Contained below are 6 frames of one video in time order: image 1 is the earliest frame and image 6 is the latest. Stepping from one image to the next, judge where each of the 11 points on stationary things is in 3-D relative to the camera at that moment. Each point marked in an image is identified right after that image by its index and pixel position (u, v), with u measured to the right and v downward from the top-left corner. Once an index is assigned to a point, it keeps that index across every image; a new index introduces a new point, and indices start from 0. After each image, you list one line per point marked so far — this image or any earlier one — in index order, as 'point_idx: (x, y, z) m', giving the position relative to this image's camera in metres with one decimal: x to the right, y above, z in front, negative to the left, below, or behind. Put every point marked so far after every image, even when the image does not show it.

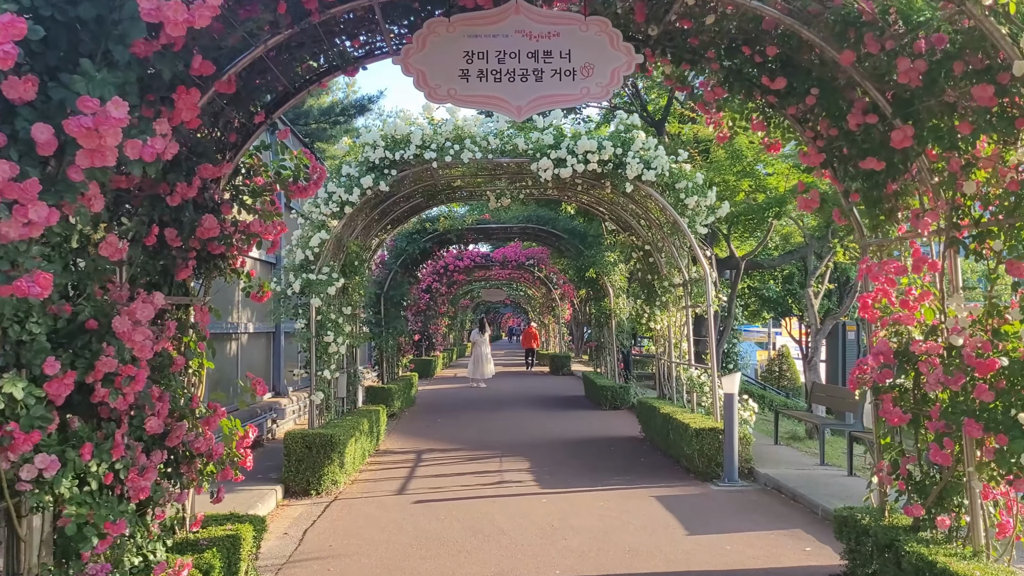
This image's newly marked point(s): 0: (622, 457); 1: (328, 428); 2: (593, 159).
0: (+1.0, -1.5, +7.8) m
1: (-1.5, -1.1, +6.9) m
2: (+0.6, +1.0, +6.8) m
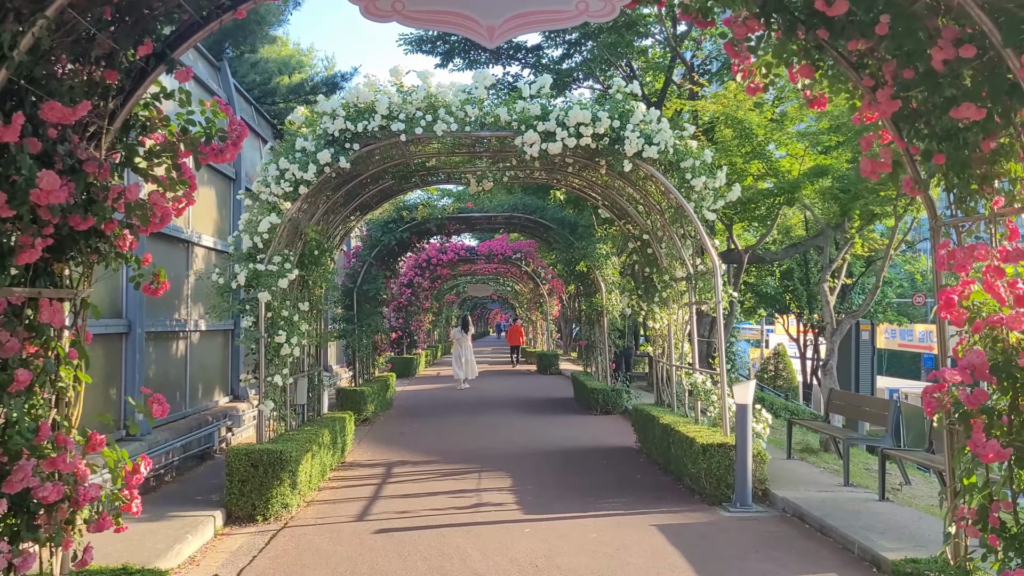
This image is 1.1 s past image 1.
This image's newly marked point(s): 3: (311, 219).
0: (+0.8, -1.5, +6.9) m
1: (-1.6, -1.1, +6.0) m
2: (+0.5, +1.1, +5.9) m
3: (-1.5, +0.5, +6.6) m
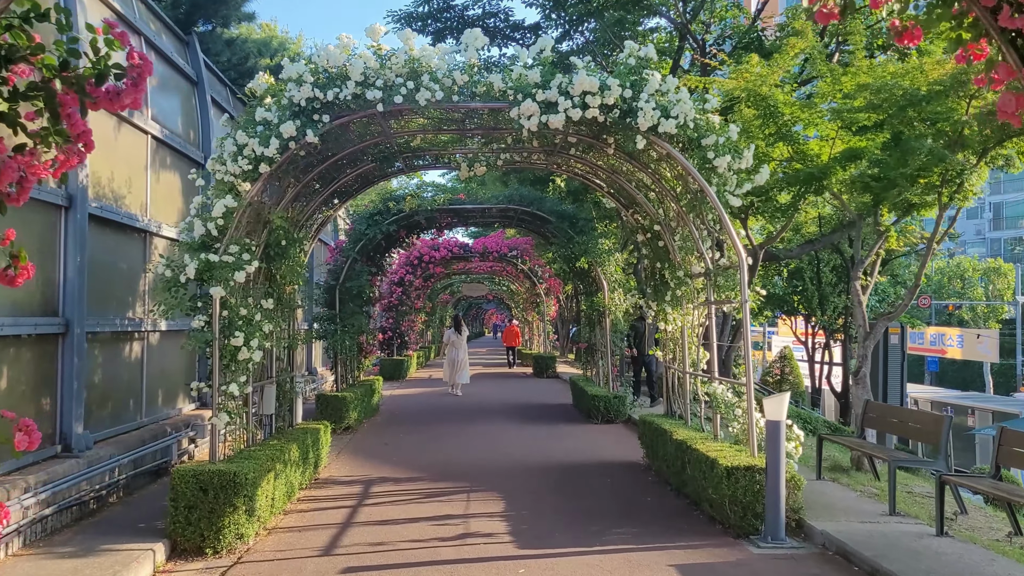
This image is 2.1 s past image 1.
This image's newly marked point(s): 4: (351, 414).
0: (+0.8, -1.4, +6.1) m
1: (-1.6, -1.0, +5.2) m
2: (+0.5, +1.1, +5.1) m
3: (-1.6, +0.6, +5.8) m
4: (-1.7, -1.4, +9.4) m
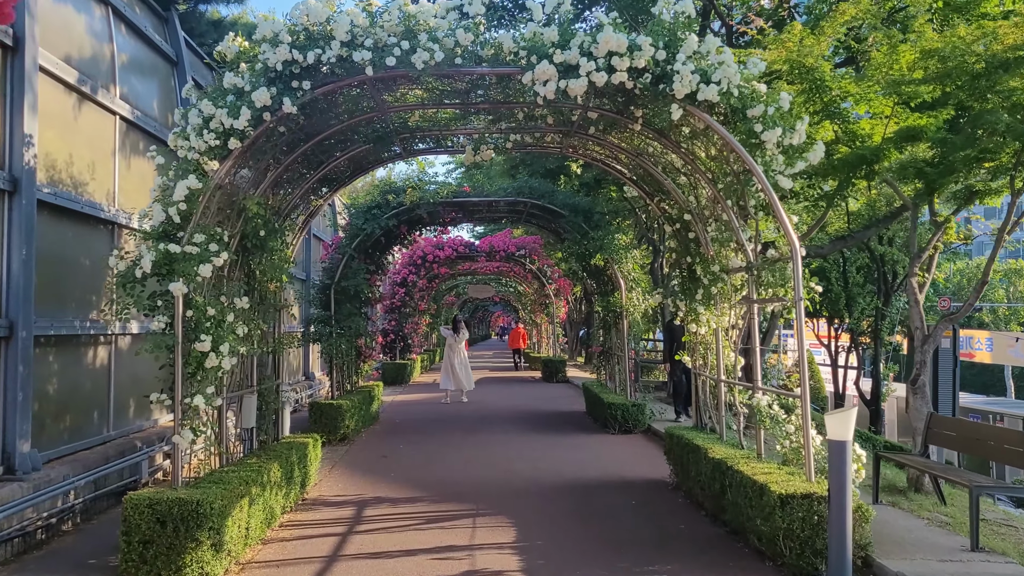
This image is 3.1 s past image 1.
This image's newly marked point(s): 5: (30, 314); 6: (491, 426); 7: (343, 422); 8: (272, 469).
0: (+0.8, -1.4, +5.3) m
1: (-1.6, -1.0, +4.4) m
2: (+0.5, +1.1, +4.3) m
3: (-1.5, +0.6, +5.0) m
4: (-1.6, -1.3, +8.6) m
5: (-2.8, -0.2, +5.0) m
6: (-0.2, -1.6, +10.0) m
7: (-1.7, -1.3, +8.5) m
8: (-1.4, -1.1, +5.2) m
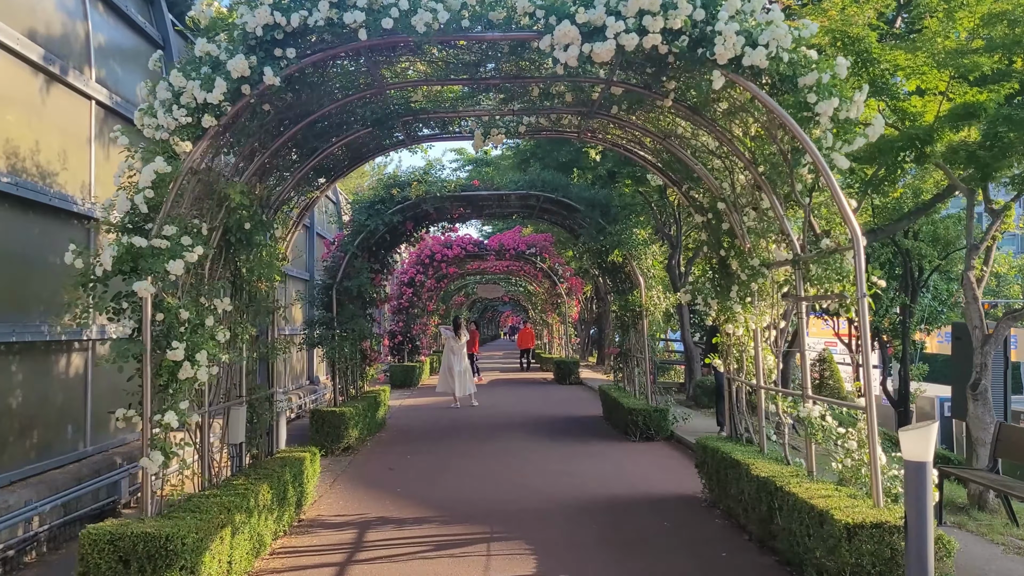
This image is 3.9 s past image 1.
0: (+0.9, -1.4, +4.7) m
1: (-1.5, -1.0, +3.9) m
2: (+0.6, +1.1, +3.7) m
3: (-1.4, +0.6, +4.5) m
4: (-1.5, -1.3, +8.1) m
5: (-2.7, -0.2, +4.4) m
6: (-0.1, -1.6, +9.4) m
7: (-1.6, -1.3, +7.9) m
8: (-1.3, -1.1, +4.6) m
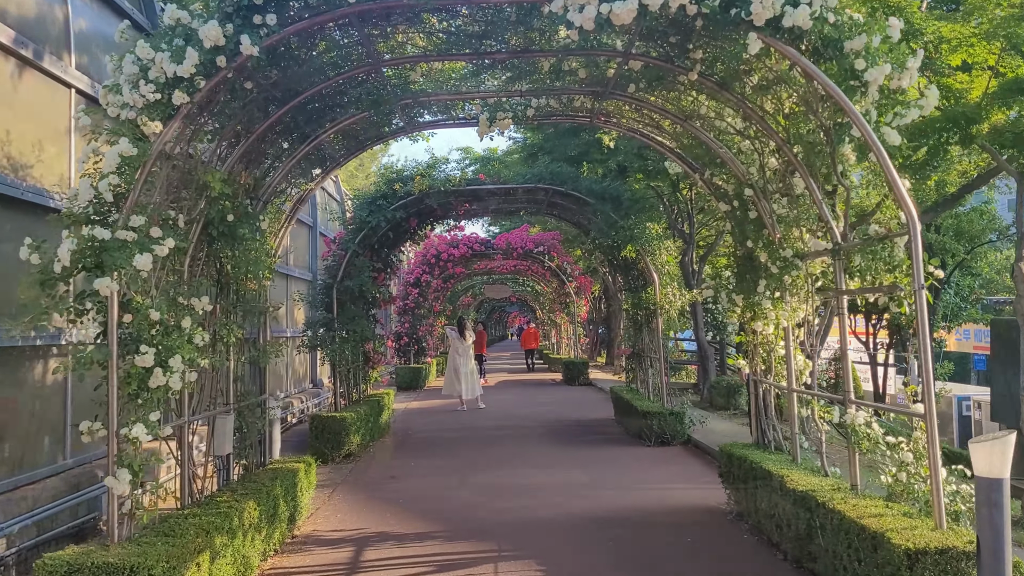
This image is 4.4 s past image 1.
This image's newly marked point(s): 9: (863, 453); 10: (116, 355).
0: (+1.0, -1.4, +4.3) m
1: (-1.4, -1.0, +3.4) m
2: (+0.6, +1.1, +3.3) m
3: (-1.4, +0.6, +4.1) m
4: (-1.4, -1.3, +7.7) m
5: (-2.6, -0.2, +4.0) m
6: (0.0, -1.6, +9.0) m
7: (-1.5, -1.3, +7.5) m
8: (-1.3, -1.1, +4.2) m
9: (+1.6, -0.8, +3.9) m
10: (-1.6, -0.3, +3.4) m
